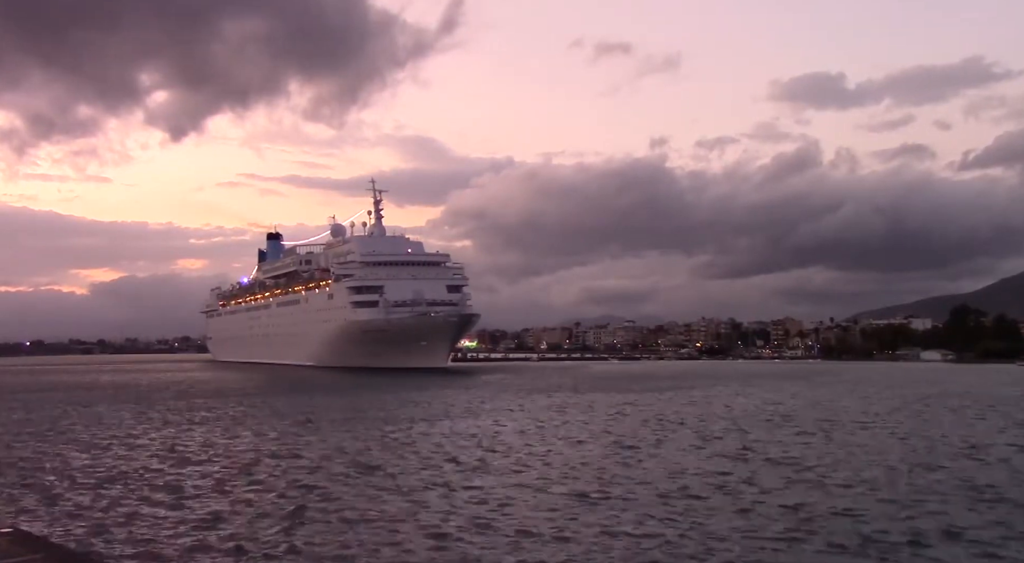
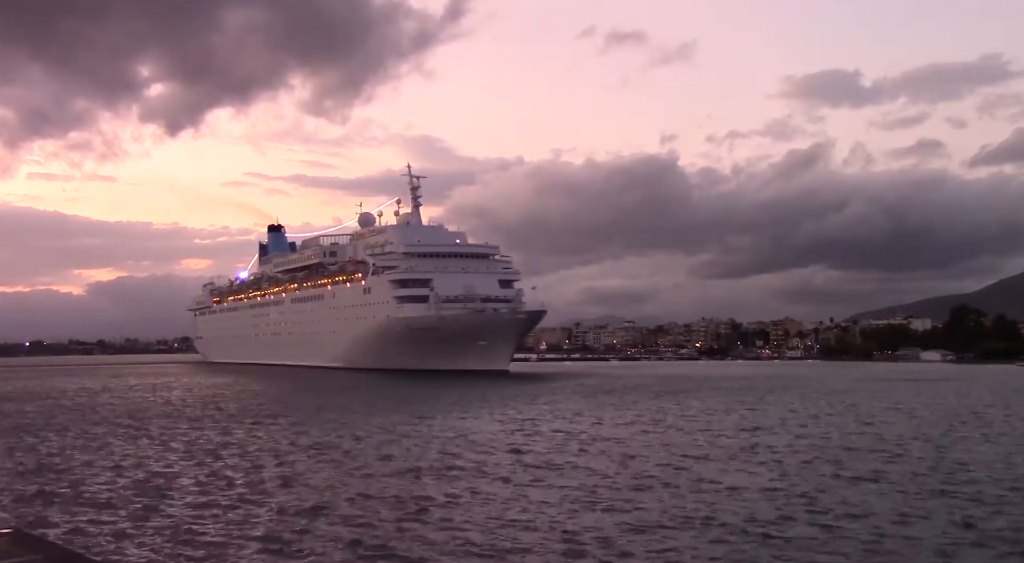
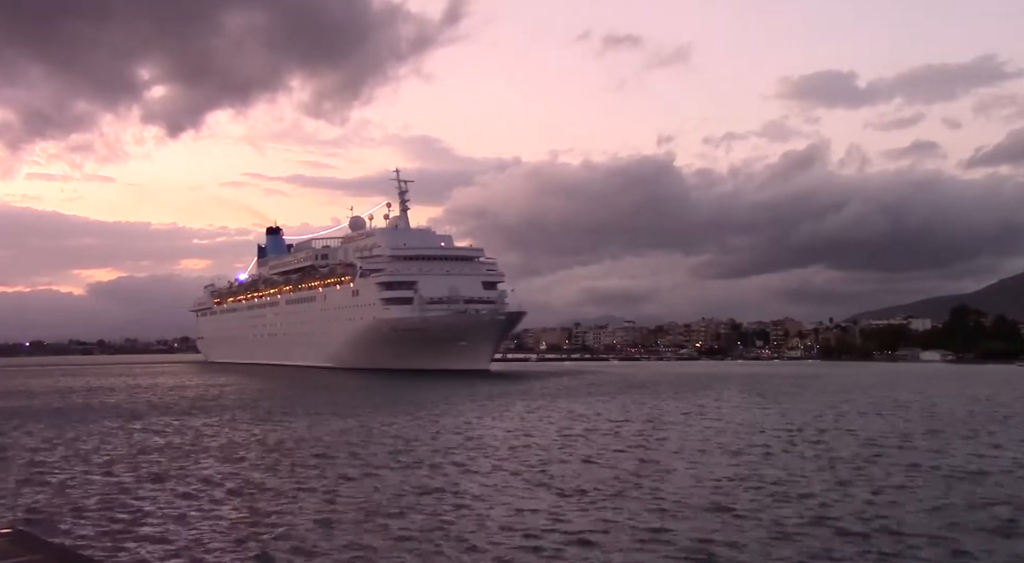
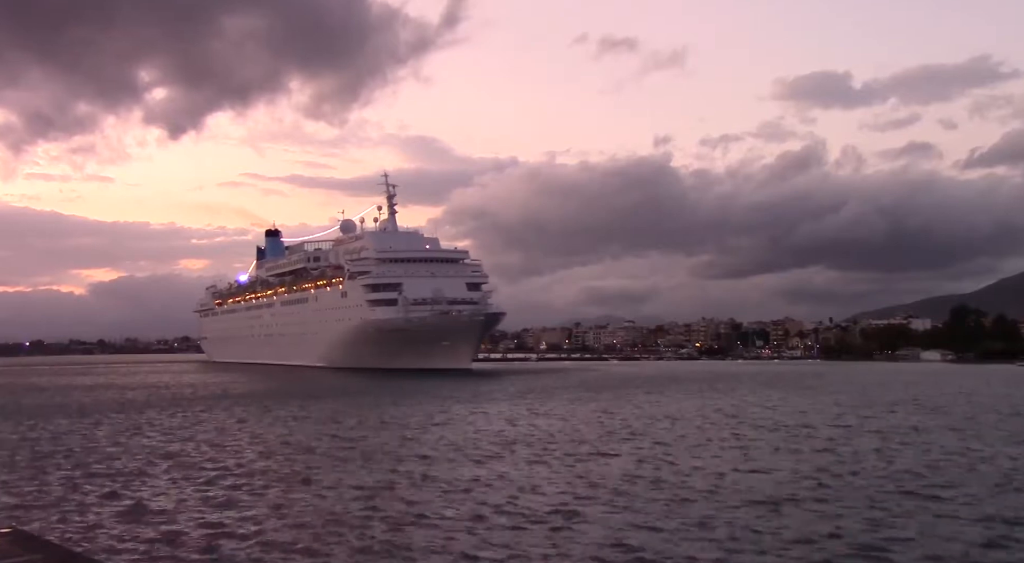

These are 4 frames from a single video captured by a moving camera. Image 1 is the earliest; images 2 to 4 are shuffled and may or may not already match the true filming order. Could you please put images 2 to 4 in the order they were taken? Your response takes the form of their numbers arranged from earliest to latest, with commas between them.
4, 3, 2
